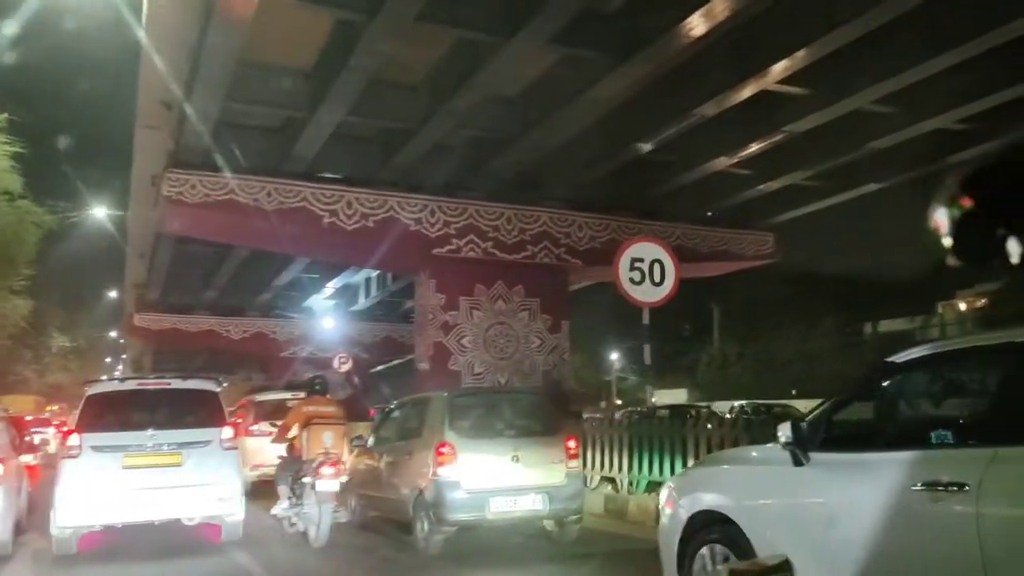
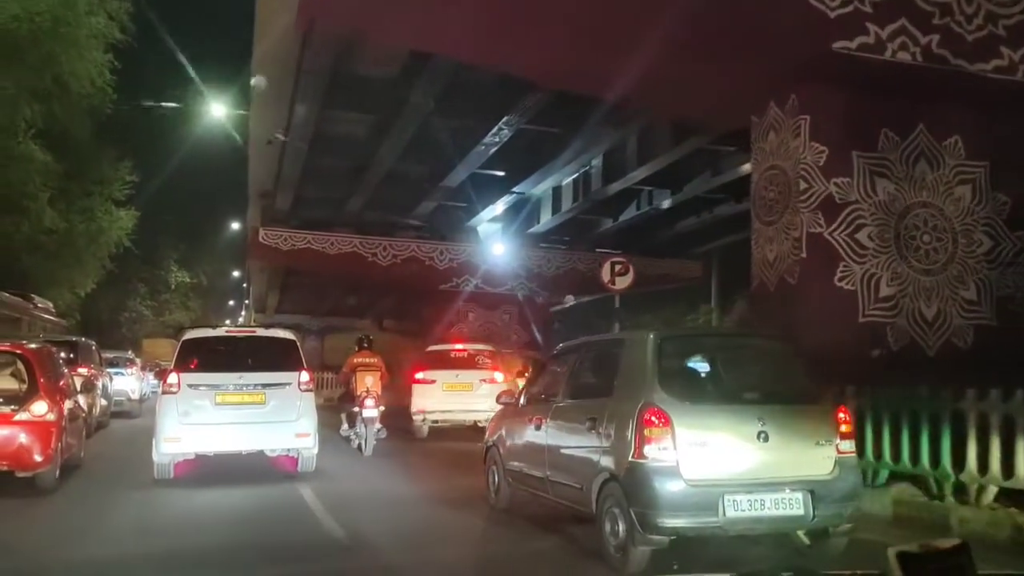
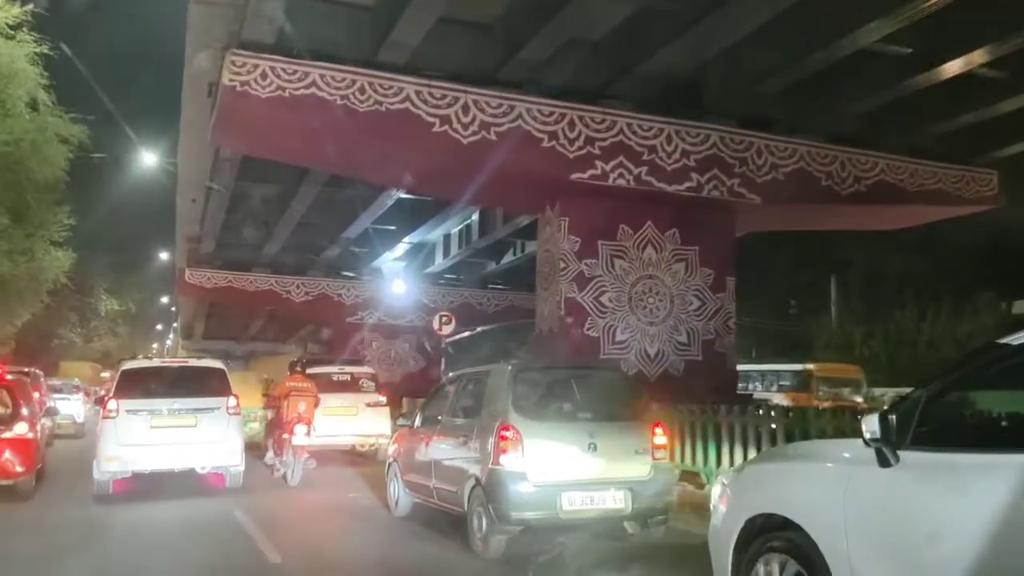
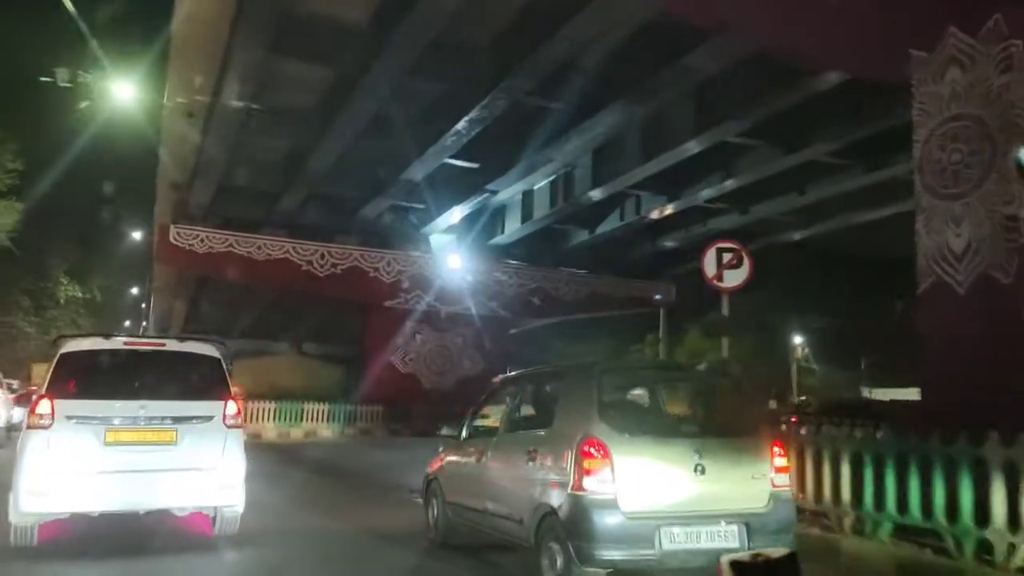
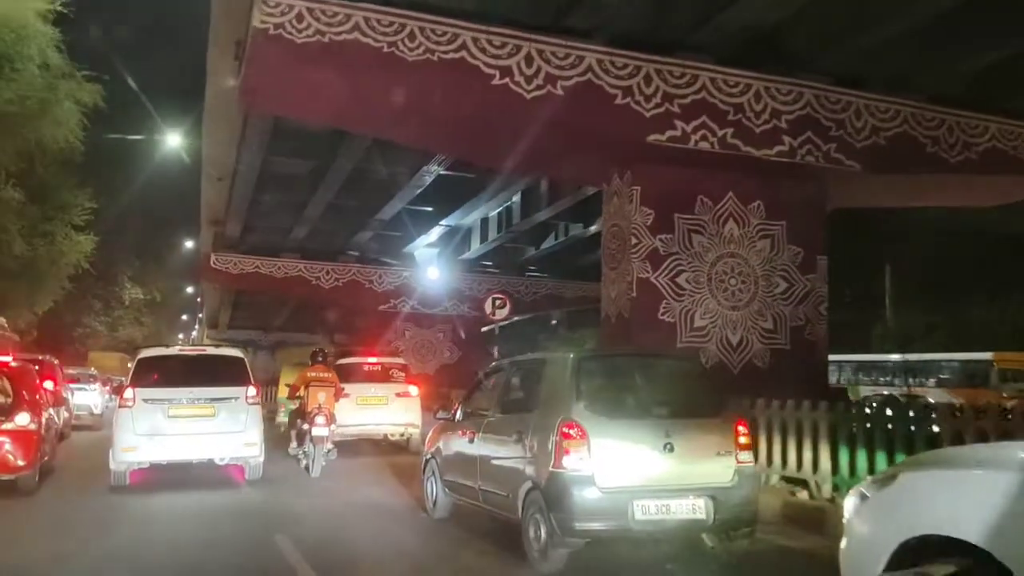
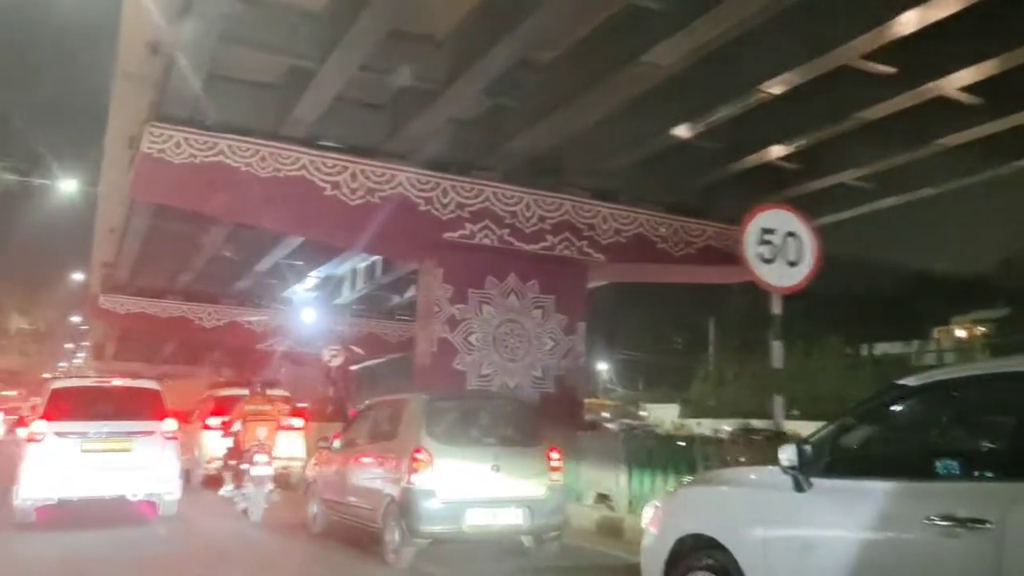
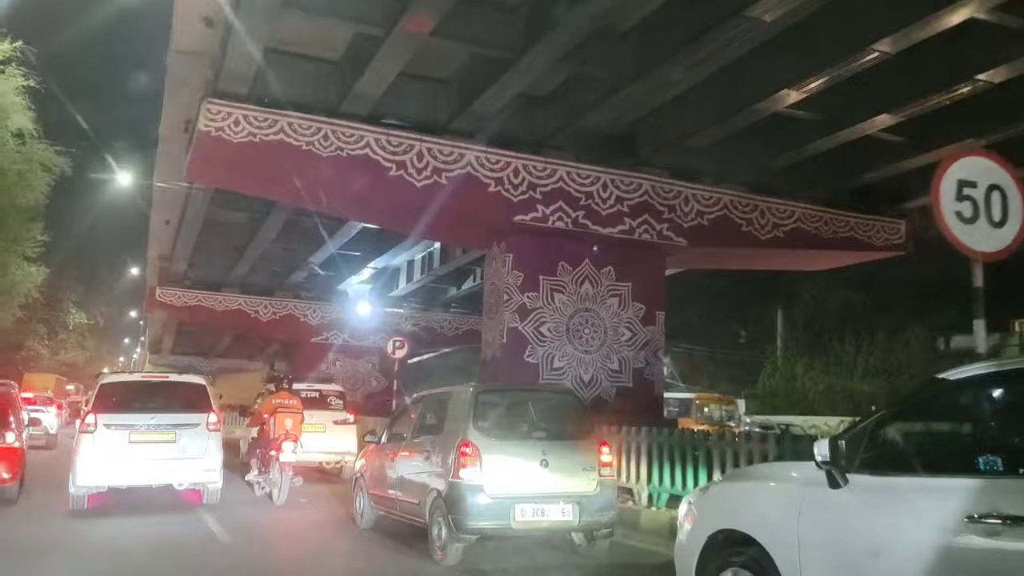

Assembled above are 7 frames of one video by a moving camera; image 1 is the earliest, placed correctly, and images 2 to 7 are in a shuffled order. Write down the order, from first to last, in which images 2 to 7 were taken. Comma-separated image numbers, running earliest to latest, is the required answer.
6, 7, 3, 5, 2, 4
